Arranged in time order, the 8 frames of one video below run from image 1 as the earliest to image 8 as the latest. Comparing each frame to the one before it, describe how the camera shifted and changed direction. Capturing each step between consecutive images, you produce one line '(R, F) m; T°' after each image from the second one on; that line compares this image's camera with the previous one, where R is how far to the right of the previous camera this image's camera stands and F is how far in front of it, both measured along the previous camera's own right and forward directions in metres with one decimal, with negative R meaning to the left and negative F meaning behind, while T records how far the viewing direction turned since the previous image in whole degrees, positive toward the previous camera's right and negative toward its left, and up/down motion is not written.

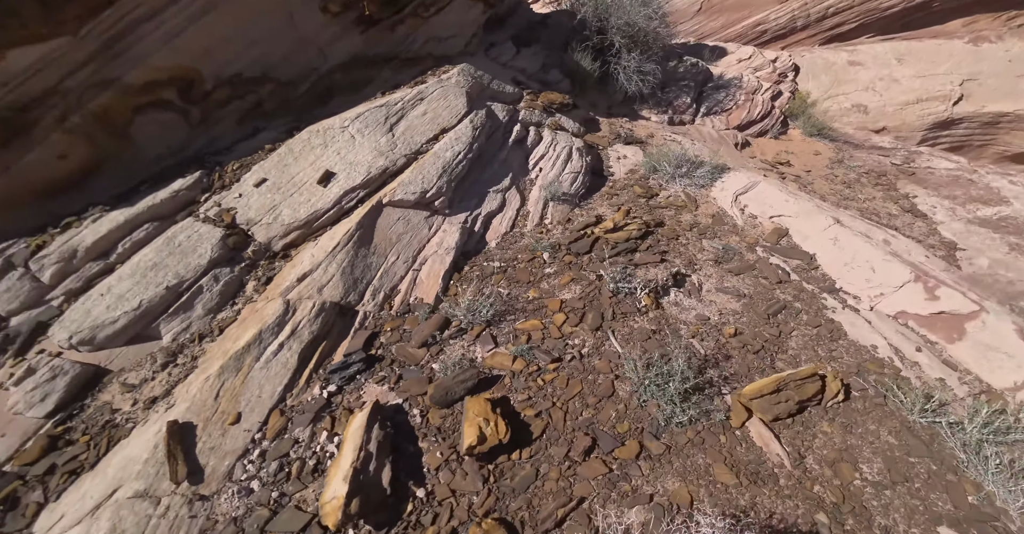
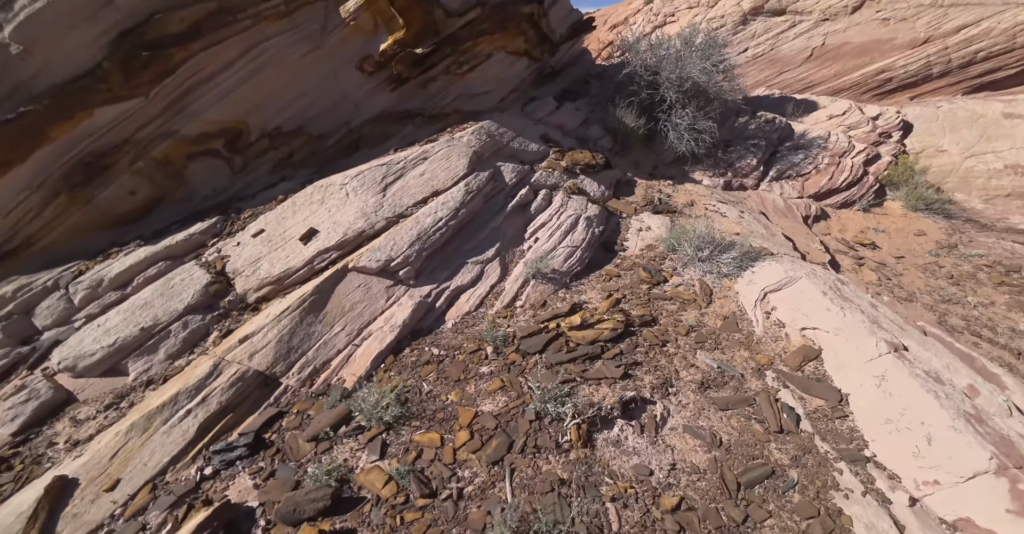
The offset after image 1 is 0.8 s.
(+0.5, +0.3) m; -12°
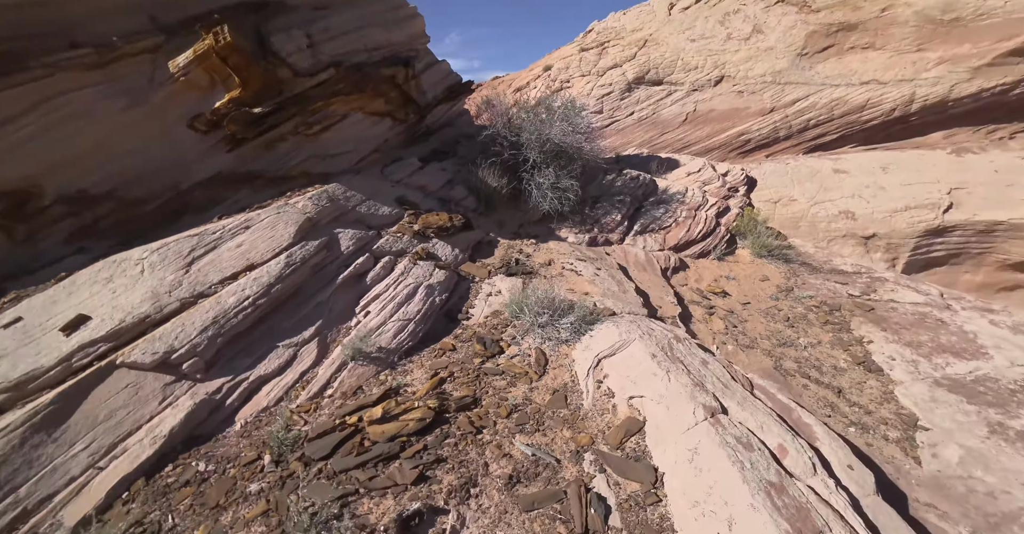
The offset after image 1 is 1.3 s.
(+0.5, +0.1) m; +10°
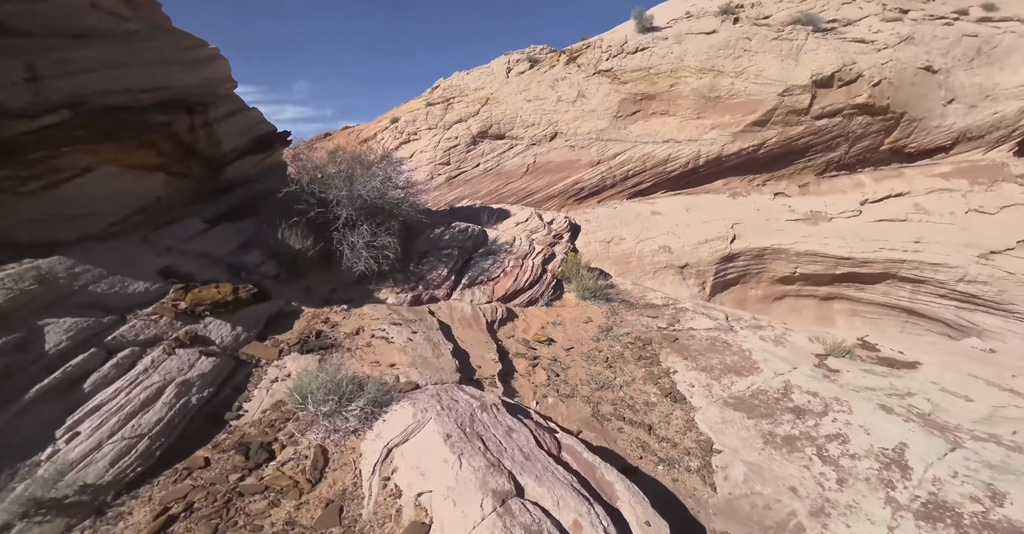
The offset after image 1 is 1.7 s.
(+0.4, +0.1) m; +17°
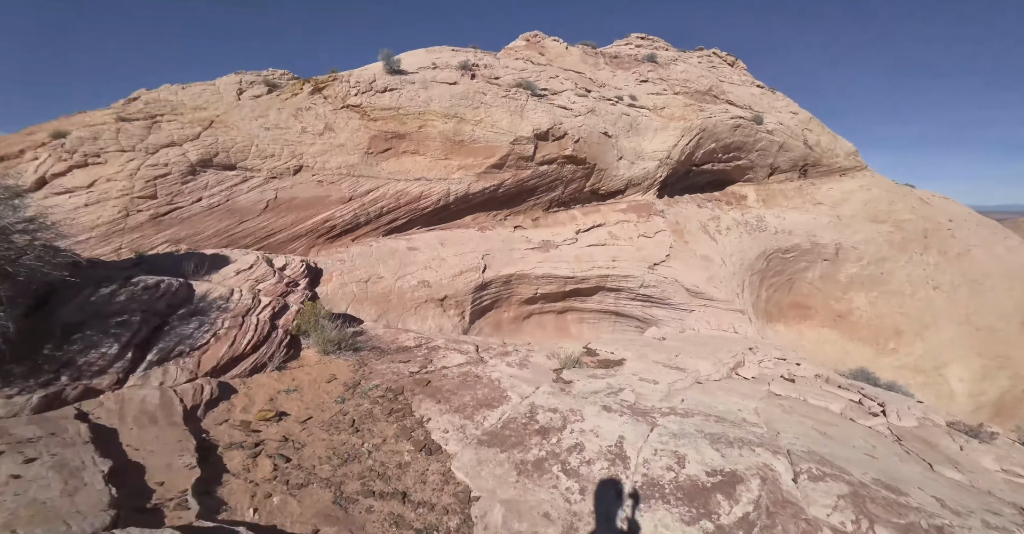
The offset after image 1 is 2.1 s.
(+0.2, +0.2) m; +29°
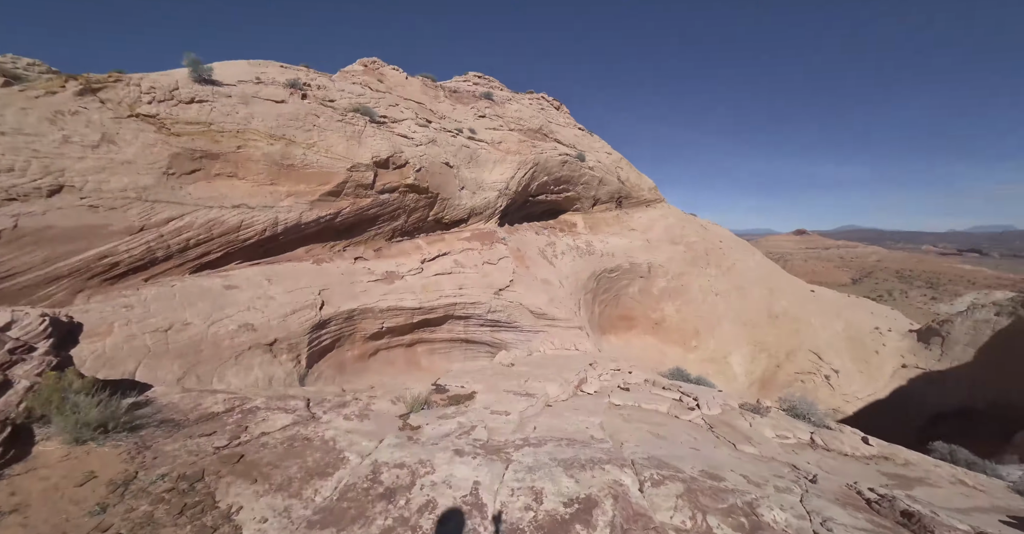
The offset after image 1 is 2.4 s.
(+0.1, +0.2) m; +19°
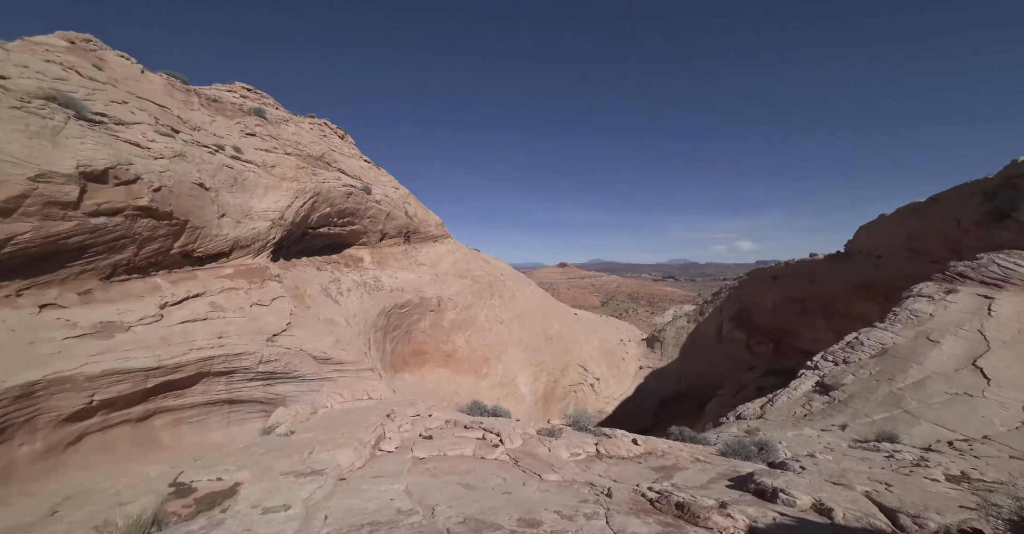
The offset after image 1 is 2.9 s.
(0.0, +0.5) m; +26°
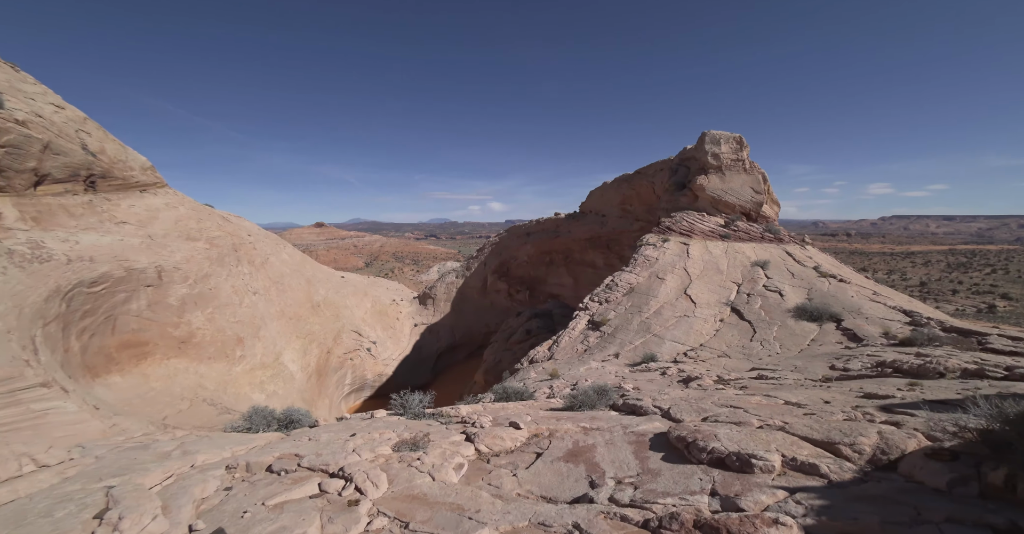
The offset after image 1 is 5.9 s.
(-1.0, +3.3) m; +30°
